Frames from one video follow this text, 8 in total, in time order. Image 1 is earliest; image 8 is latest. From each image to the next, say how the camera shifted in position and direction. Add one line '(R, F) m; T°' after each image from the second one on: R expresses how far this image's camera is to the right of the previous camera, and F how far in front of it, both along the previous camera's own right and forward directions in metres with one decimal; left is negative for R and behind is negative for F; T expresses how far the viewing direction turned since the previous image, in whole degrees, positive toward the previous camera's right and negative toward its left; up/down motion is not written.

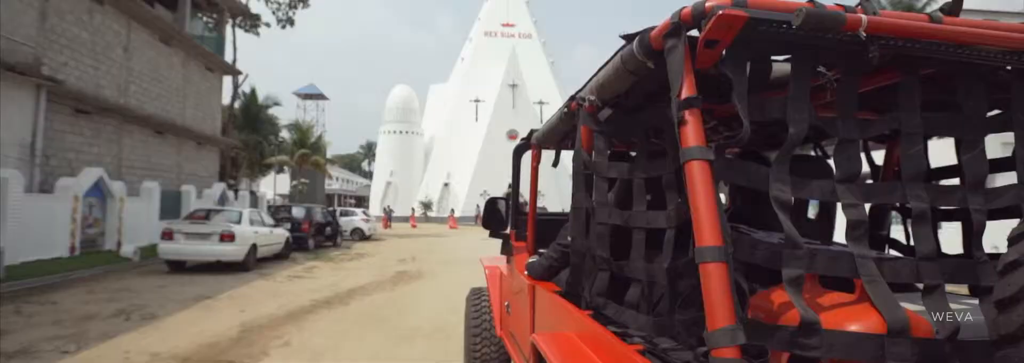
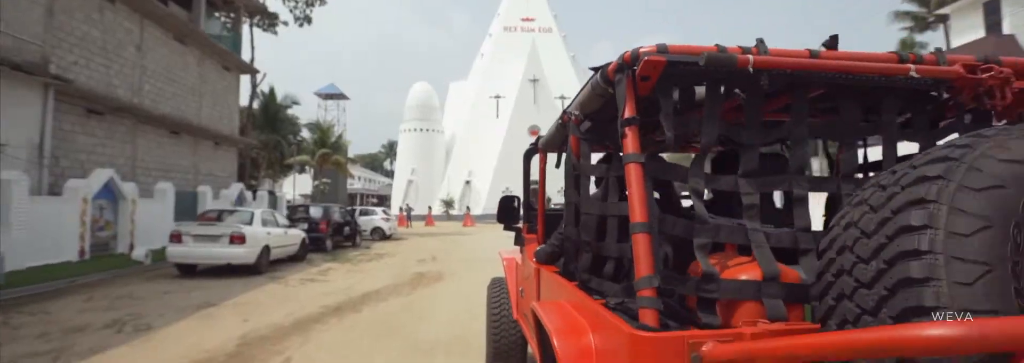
(-0.1, +0.9) m; -2°
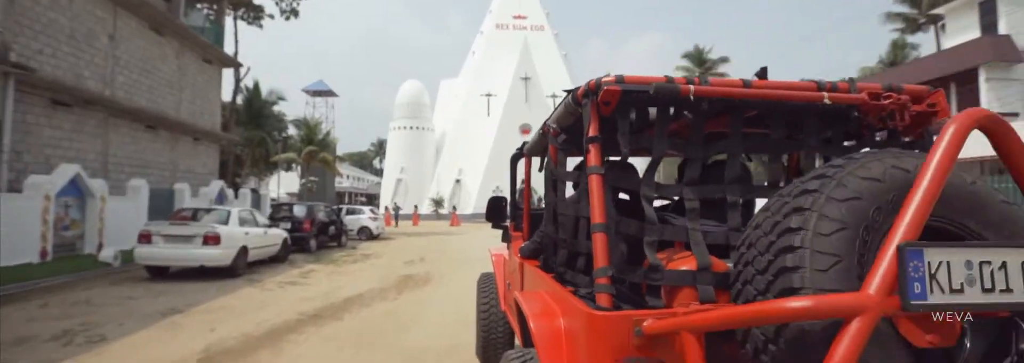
(-0.1, +0.6) m; +1°
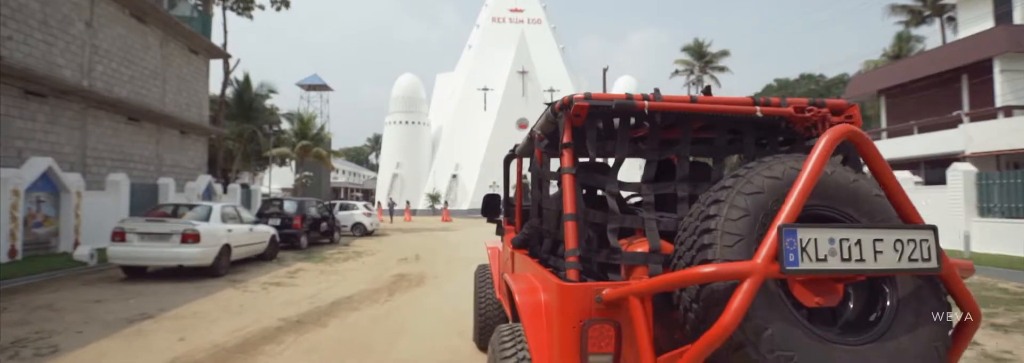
(-0.1, +0.7) m; 0°
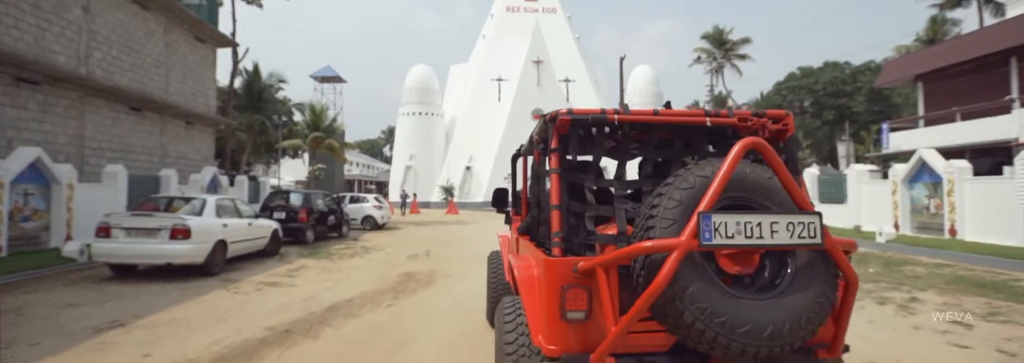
(0.0, +1.0) m; -2°
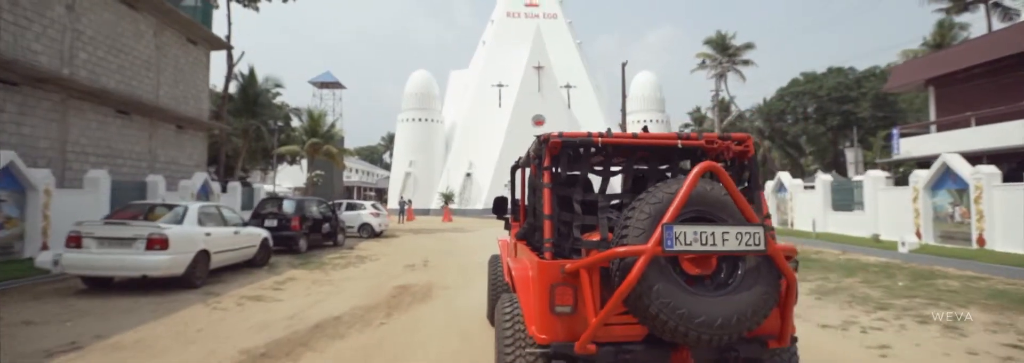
(0.0, +0.7) m; 0°
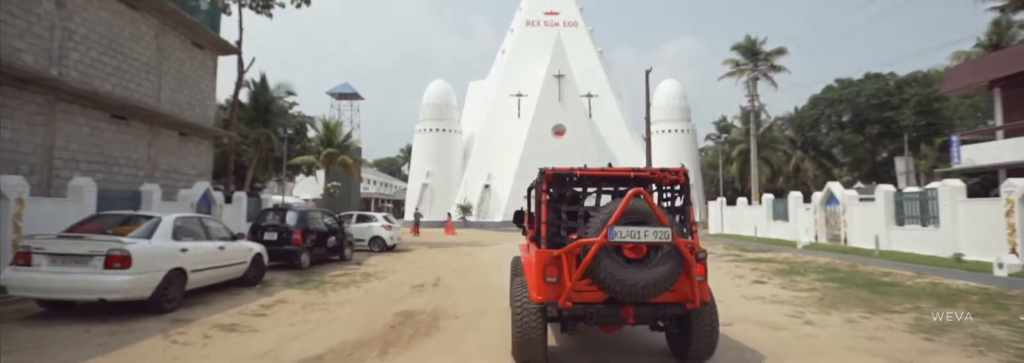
(-0.1, +1.5) m; -2°
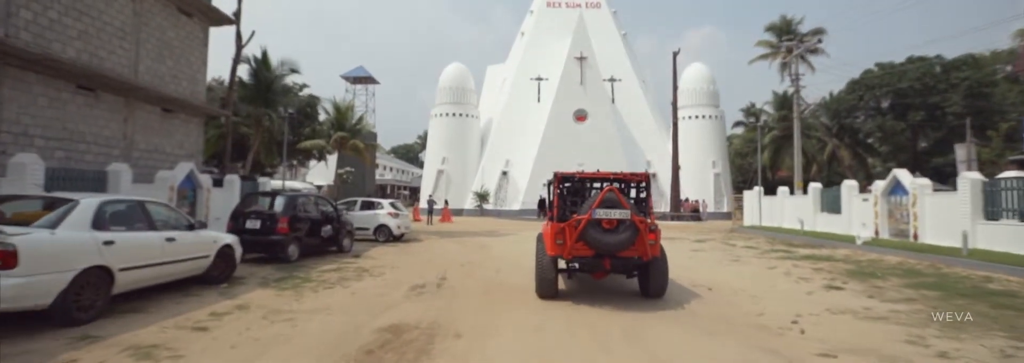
(0.0, +2.1) m; -2°
